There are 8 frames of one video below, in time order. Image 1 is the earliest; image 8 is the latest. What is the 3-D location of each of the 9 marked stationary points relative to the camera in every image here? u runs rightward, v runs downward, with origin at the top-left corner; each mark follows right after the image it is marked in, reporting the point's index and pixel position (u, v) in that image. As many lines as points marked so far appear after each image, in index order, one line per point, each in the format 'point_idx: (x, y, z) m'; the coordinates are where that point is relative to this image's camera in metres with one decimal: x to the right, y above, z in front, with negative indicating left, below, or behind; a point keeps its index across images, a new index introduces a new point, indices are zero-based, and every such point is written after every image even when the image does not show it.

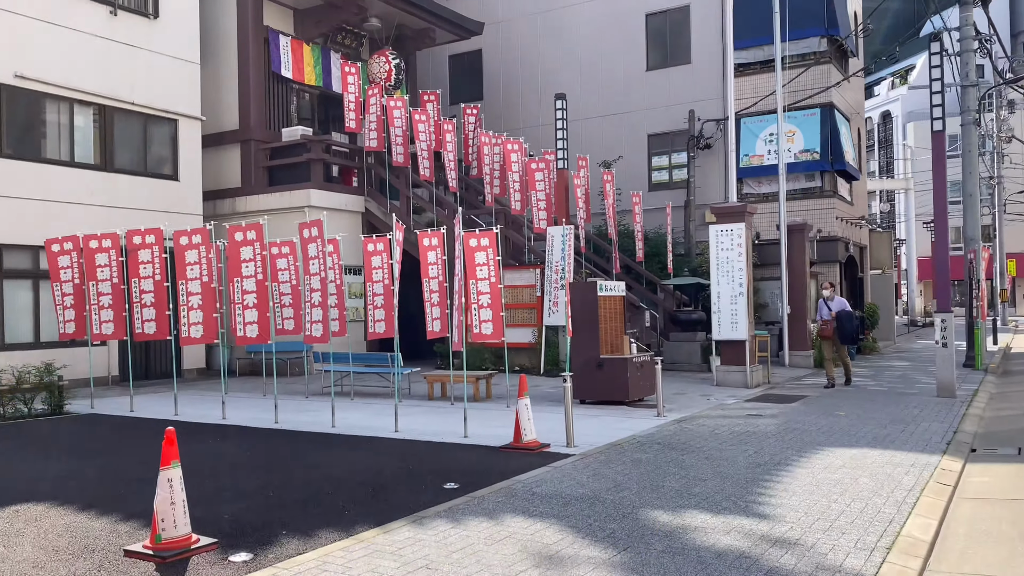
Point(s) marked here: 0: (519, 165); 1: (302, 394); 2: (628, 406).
0: (+0.1, +2.7, +18.0) m
1: (-3.6, -1.8, +14.4) m
2: (+1.7, -1.7, +12.2) m
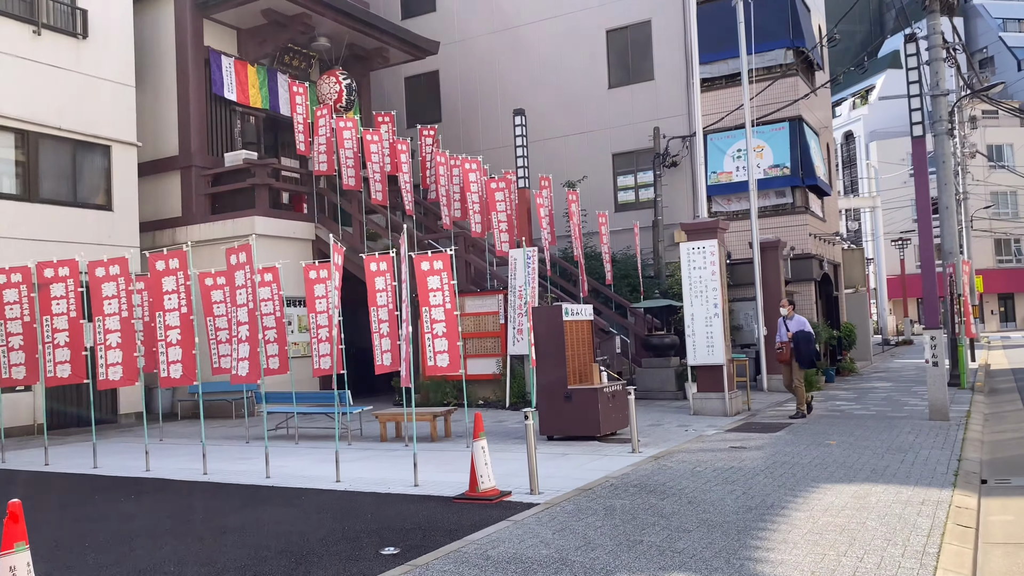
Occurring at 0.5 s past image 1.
0: (-0.7, +2.1, +17.1) m
1: (-4.2, -2.4, +13.1) m
2: (+1.2, -2.1, +11.2) m
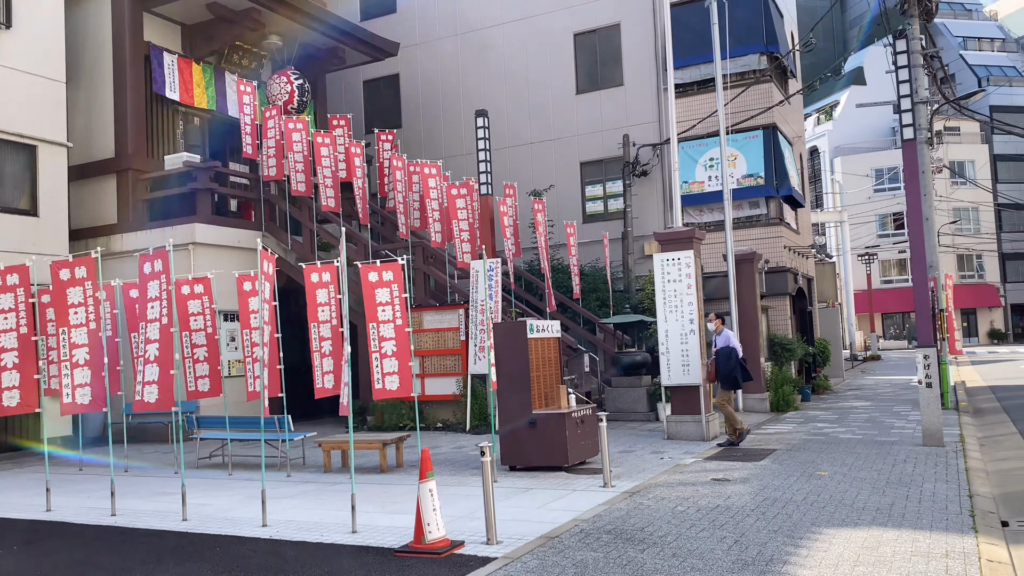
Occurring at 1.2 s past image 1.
0: (-1.4, +1.9, +15.9) m
1: (-4.8, -2.5, +11.8) m
2: (+0.7, -2.2, +10.0) m
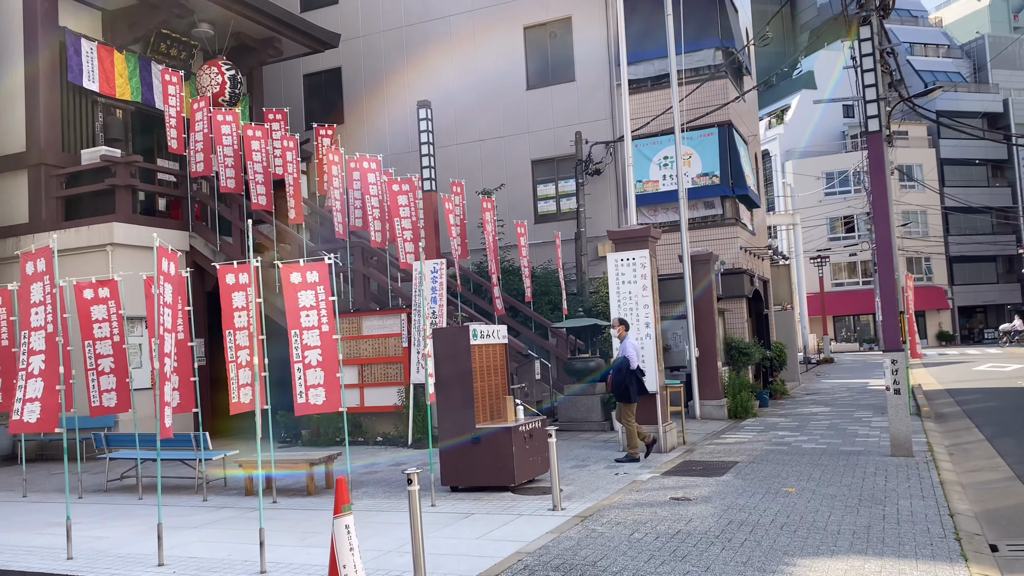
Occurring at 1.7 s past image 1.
0: (-2.4, +1.8, +14.9) m
1: (-5.5, -2.6, +10.6) m
2: (0.0, -2.2, +9.1) m
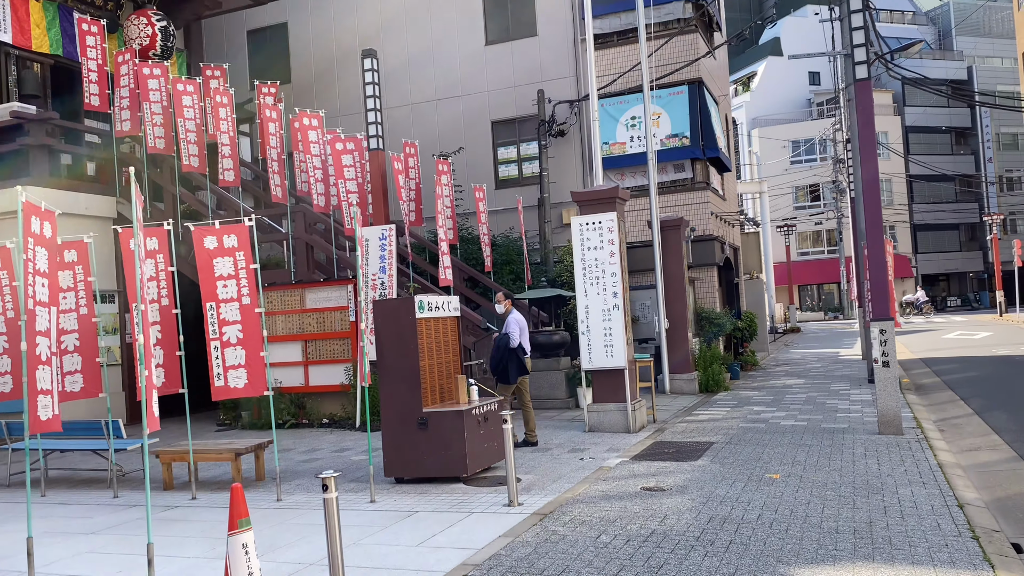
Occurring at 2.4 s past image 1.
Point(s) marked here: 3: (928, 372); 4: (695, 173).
0: (-3.1, +2.3, +13.7) m
1: (-6.0, -2.3, +9.3) m
2: (-0.4, -1.9, +8.1) m
3: (+8.6, -1.7, +17.3) m
4: (+4.0, +2.5, +18.1) m
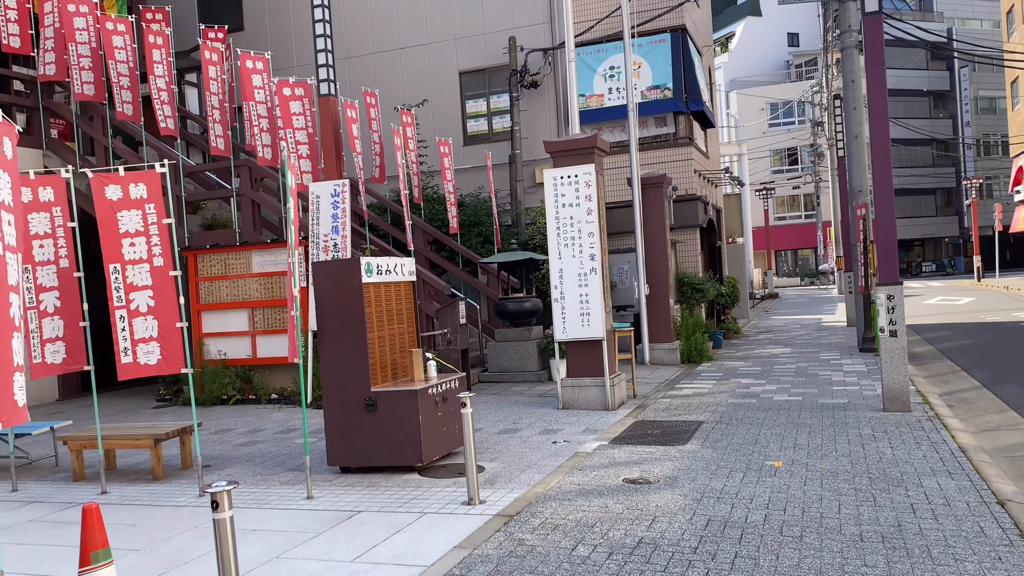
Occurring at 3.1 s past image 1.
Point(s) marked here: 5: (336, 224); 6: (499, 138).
0: (-3.6, +2.9, +12.3) m
1: (-6.4, -1.9, +8.1) m
2: (-0.8, -1.6, +7.0) m
3: (+8.0, -1.0, +16.5) m
4: (+3.4, +3.2, +17.0) m
5: (-2.4, +0.9, +11.4) m
6: (-0.3, +3.1, +17.5) m
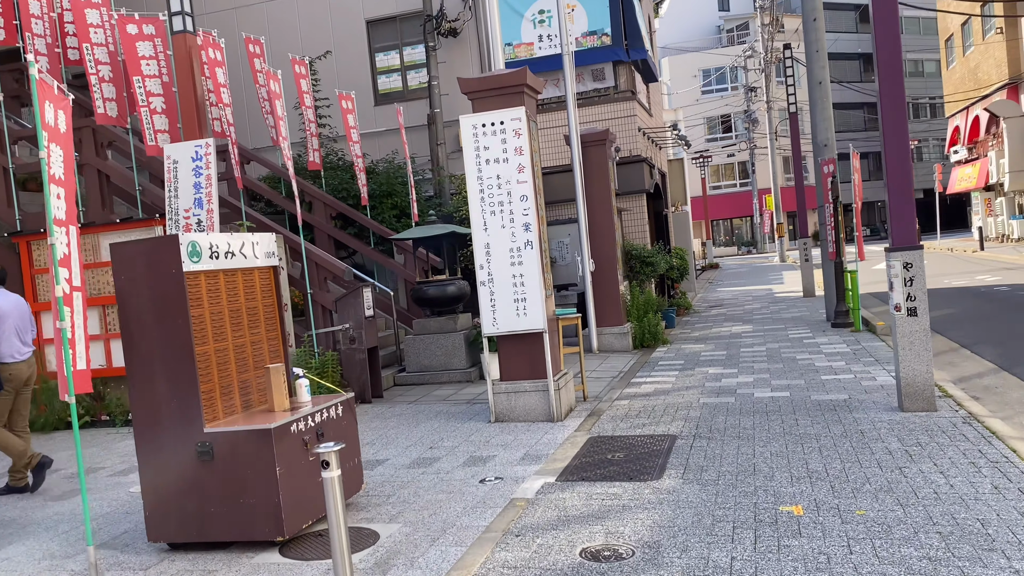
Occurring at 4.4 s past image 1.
0: (-4.7, +3.0, +9.7) m
1: (-7.0, -2.0, +5.4) m
2: (-1.3, -1.5, +4.8) m
3: (+6.7, -0.4, +14.8) m
4: (+1.9, +3.7, +14.9) m
5: (-3.3, +1.0, +9.0) m
6: (-1.8, +3.5, +15.2) m
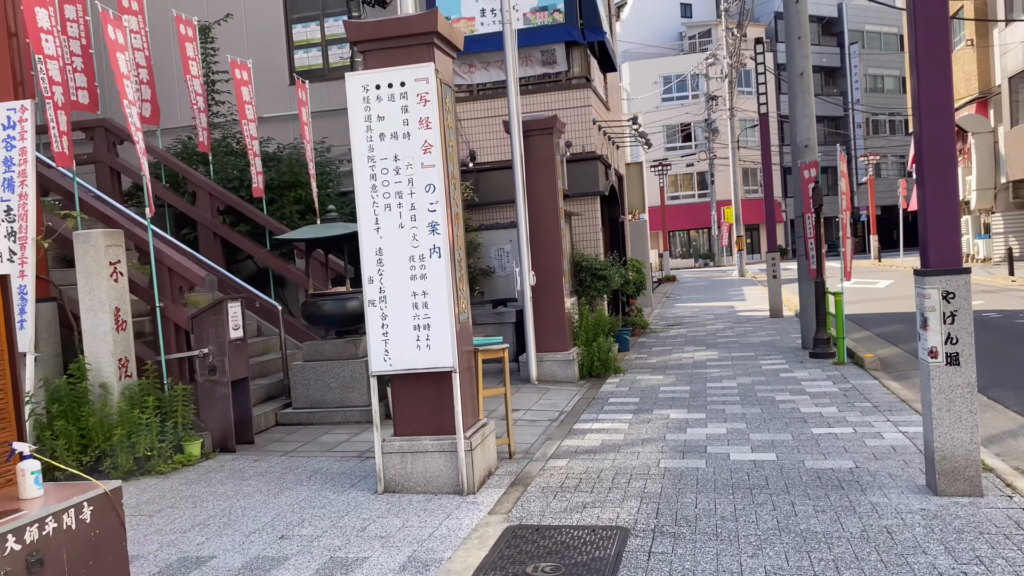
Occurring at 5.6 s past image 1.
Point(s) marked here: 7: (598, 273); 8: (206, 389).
0: (-5.4, +2.9, +7.5) m
1: (-7.6, -1.9, +3.0) m
2: (-1.8, -1.6, +2.7) m
3: (+5.6, -0.8, +13.1) m
4: (+0.9, +3.4, +13.0) m
5: (-4.0, +0.9, +6.8) m
6: (-2.7, +3.3, +13.1) m
7: (+1.2, +0.2, +12.0) m
8: (-2.6, -0.8, +7.1) m
